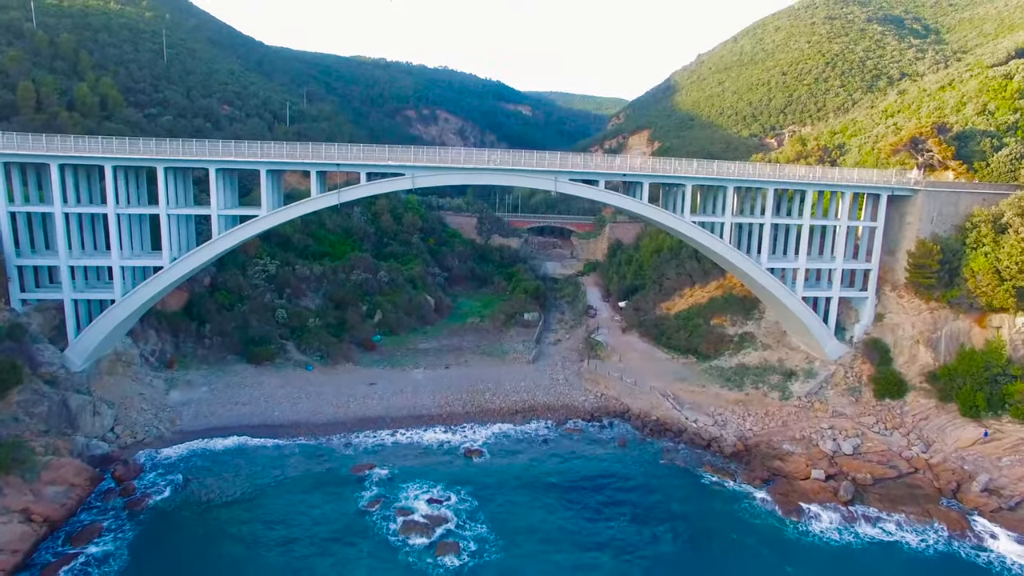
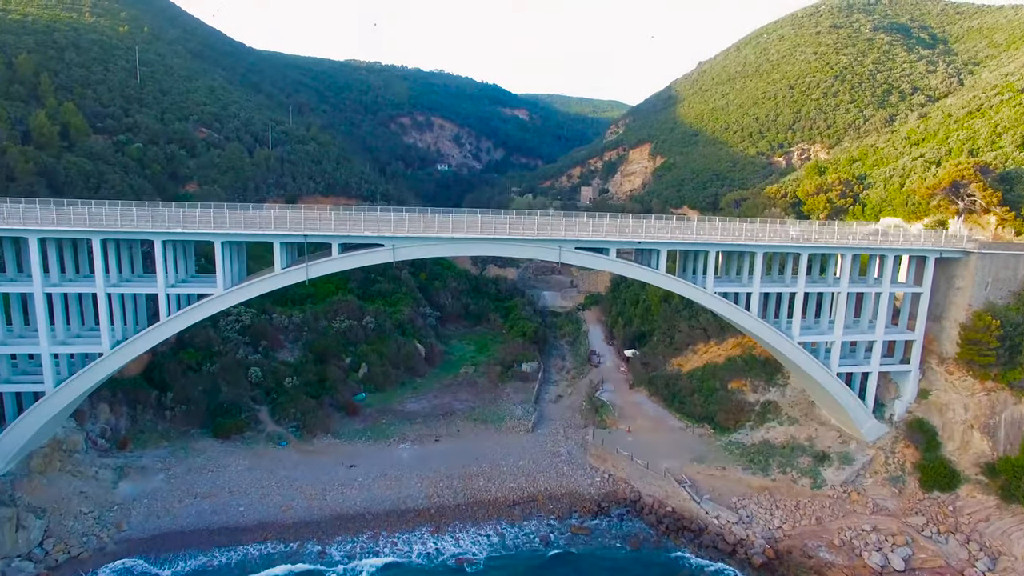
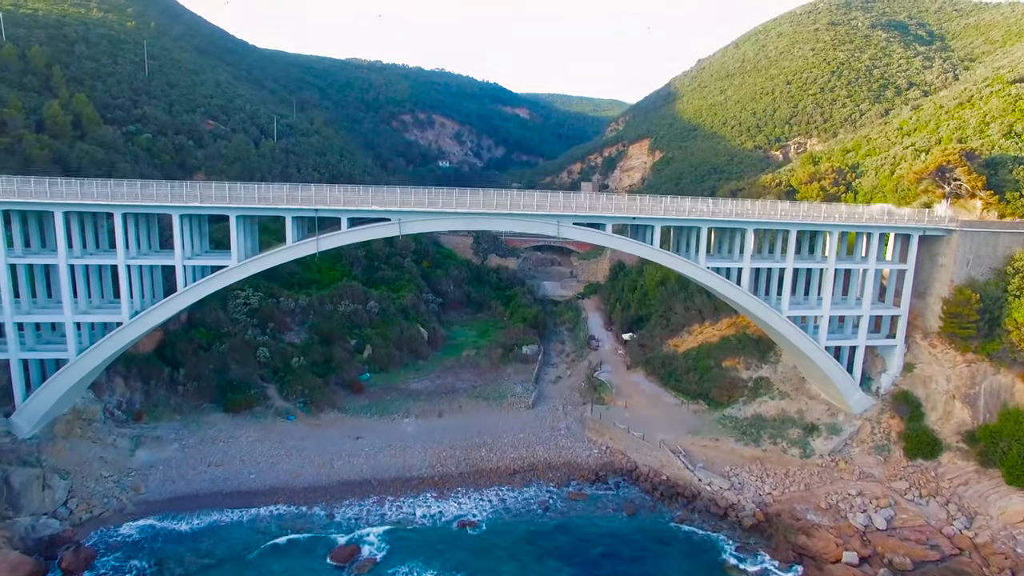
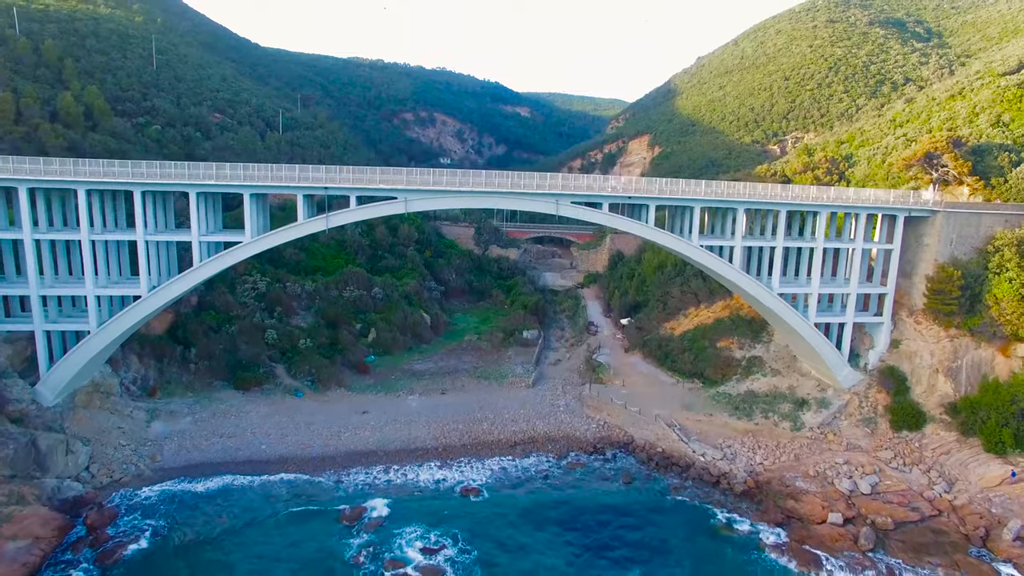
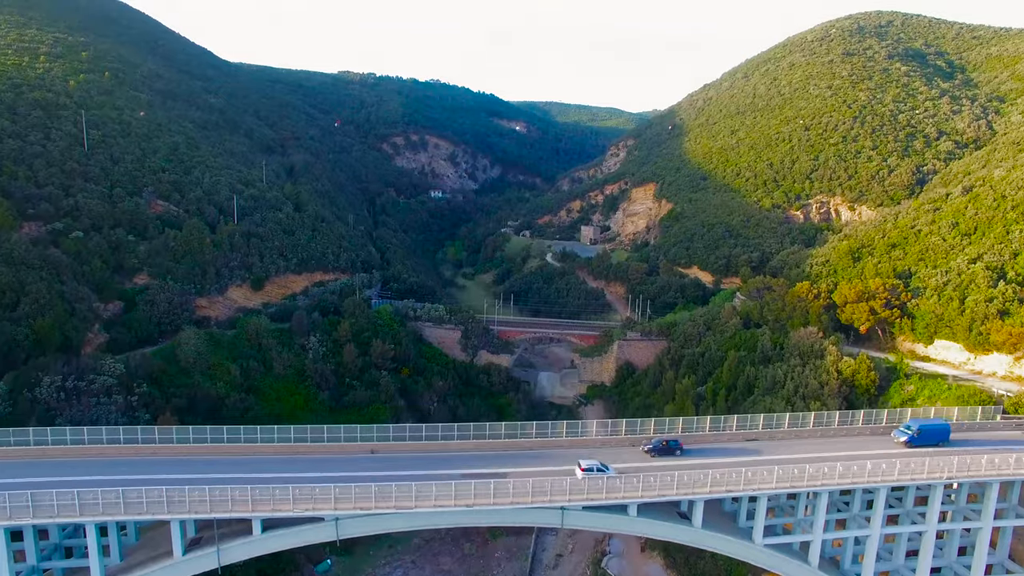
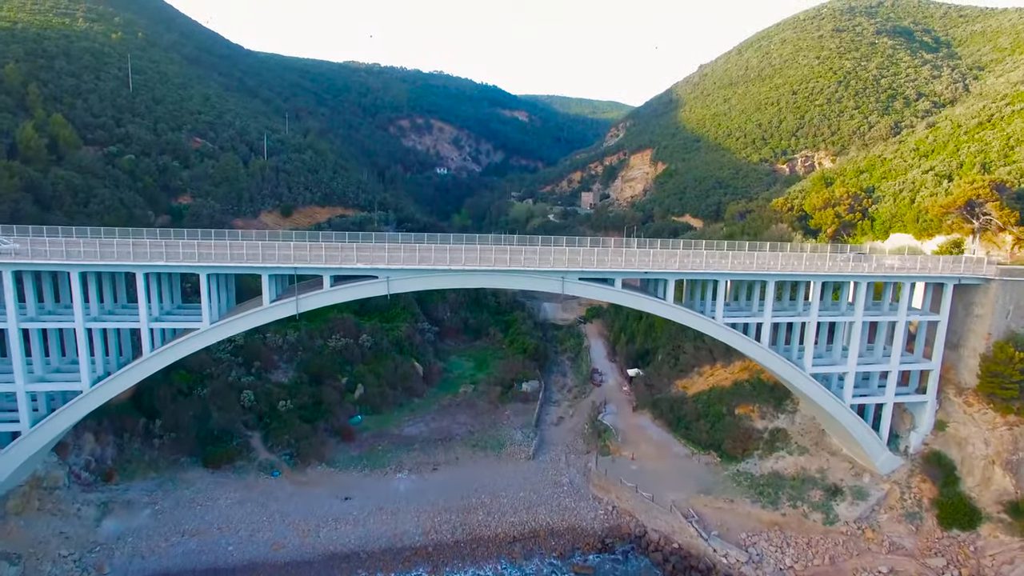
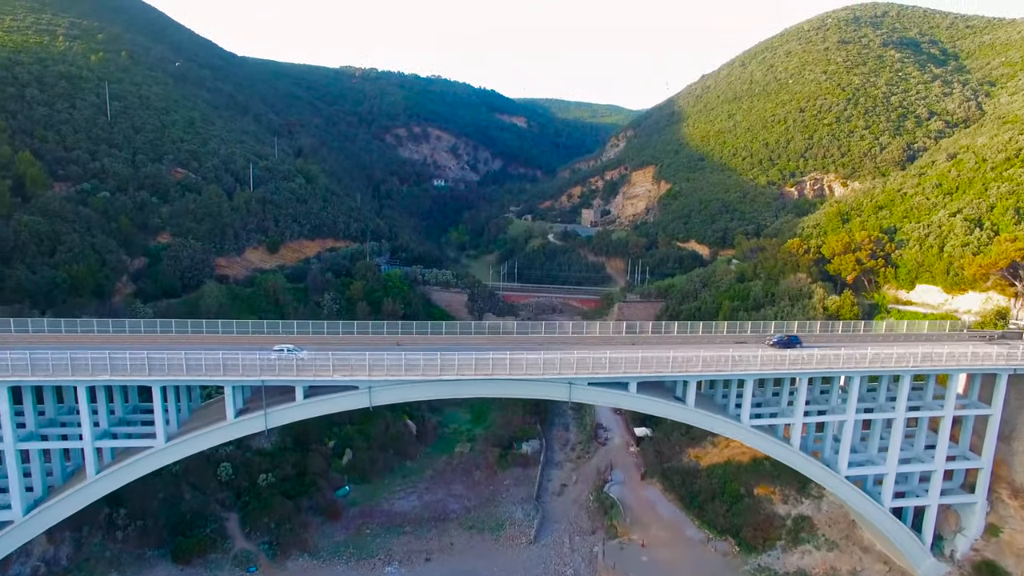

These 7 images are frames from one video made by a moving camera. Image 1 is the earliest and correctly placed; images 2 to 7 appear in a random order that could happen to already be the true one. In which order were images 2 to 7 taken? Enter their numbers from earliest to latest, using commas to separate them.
4, 3, 2, 6, 7, 5
